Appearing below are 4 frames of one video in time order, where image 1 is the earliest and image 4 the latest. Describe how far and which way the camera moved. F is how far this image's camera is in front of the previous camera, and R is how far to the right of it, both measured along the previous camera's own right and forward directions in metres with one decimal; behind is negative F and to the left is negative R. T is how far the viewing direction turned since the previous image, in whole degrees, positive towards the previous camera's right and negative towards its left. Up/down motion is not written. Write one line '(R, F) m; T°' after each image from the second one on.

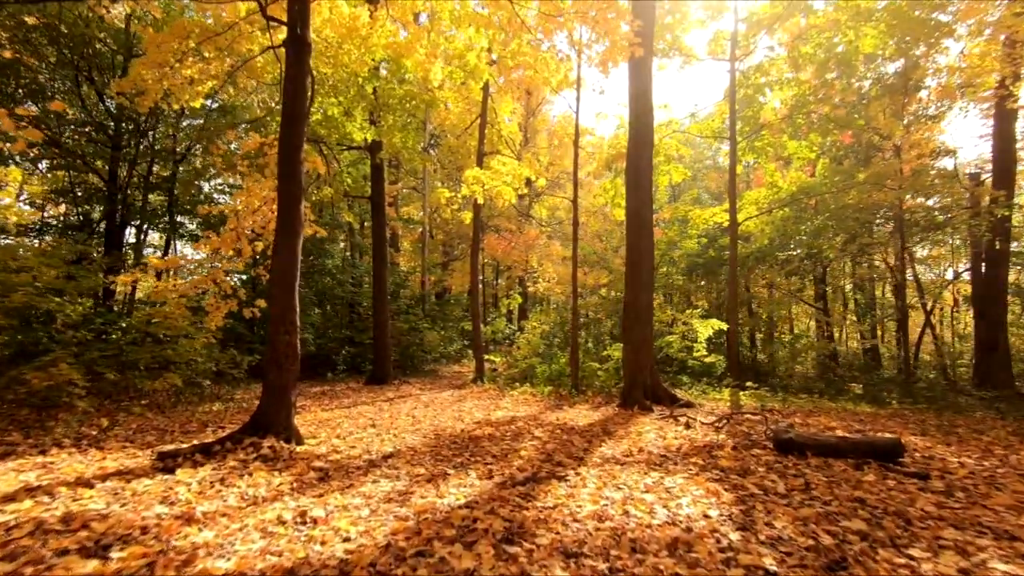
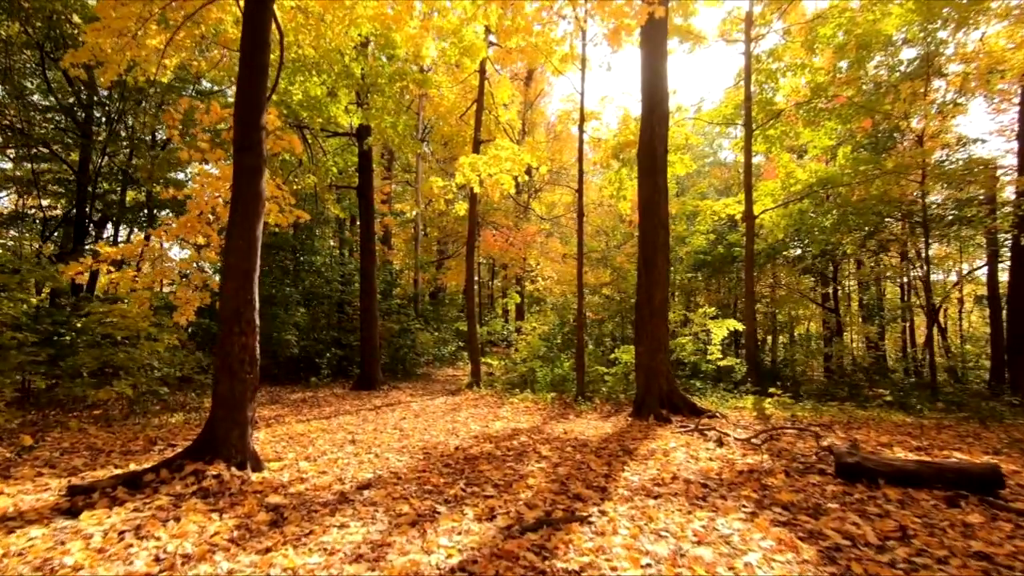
(-0.1, +0.9) m; +1°
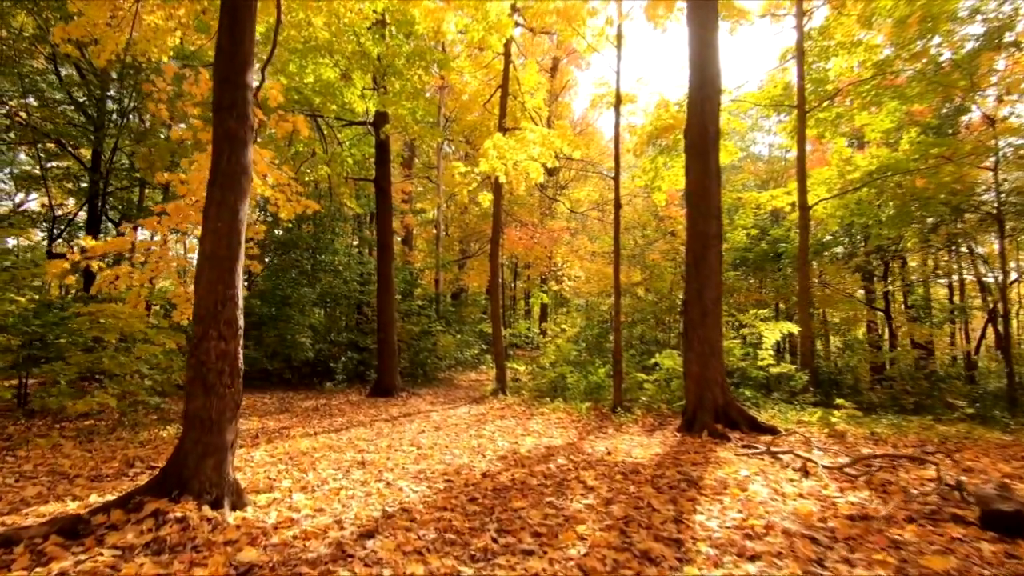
(-0.1, +0.9) m; -2°
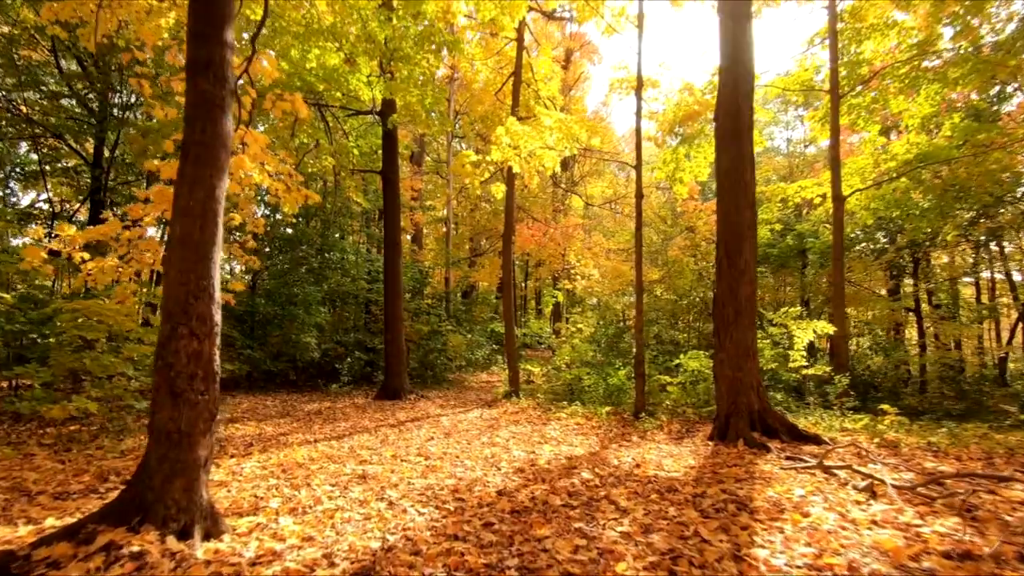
(-0.1, +0.5) m; -1°
